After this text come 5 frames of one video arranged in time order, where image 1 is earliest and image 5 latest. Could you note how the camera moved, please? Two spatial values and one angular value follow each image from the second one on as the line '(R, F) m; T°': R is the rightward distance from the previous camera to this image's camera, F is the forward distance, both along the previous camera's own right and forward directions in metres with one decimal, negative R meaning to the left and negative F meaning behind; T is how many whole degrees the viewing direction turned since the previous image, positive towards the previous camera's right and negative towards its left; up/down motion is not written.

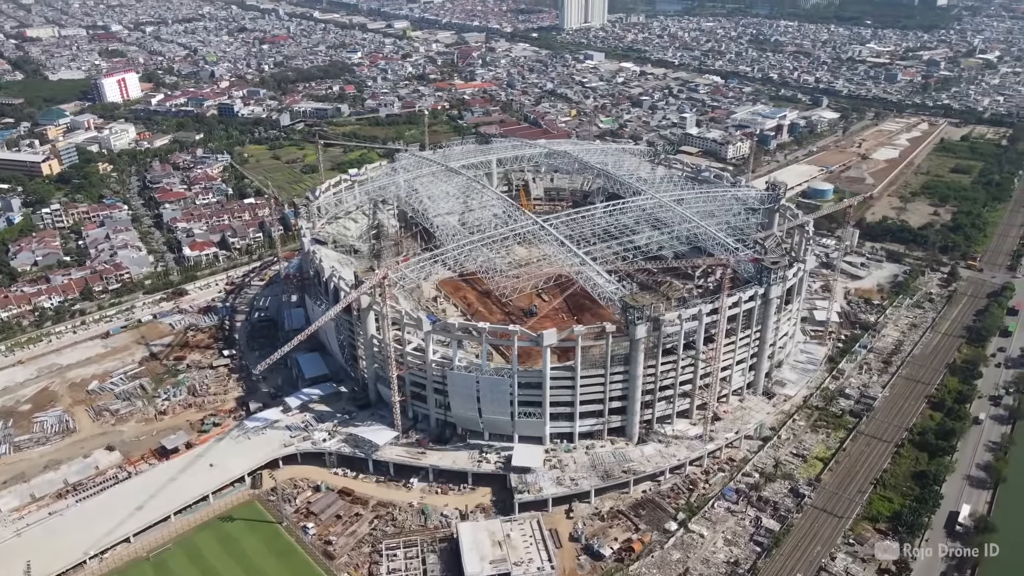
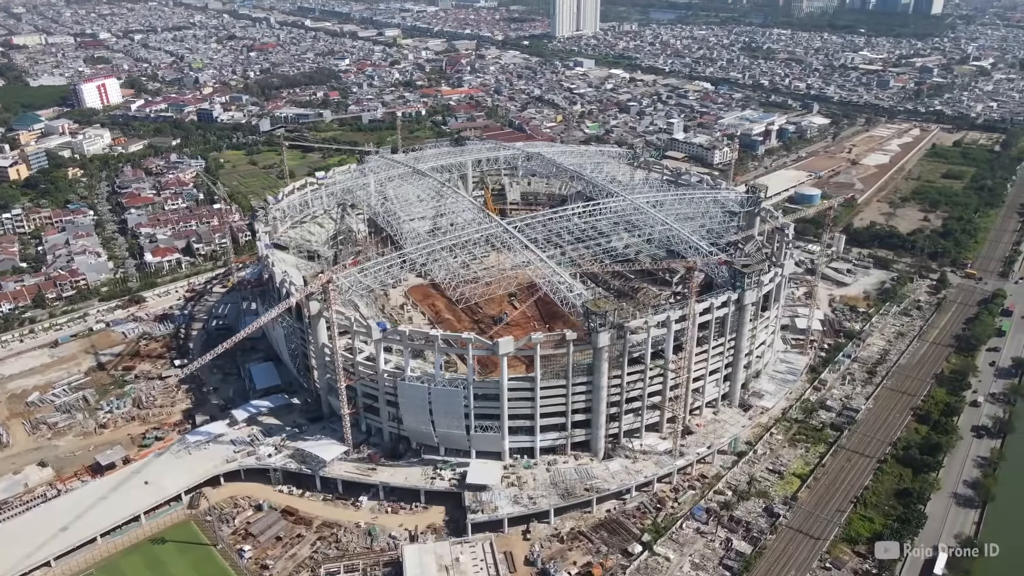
(+3.0, +3.0) m; 0°
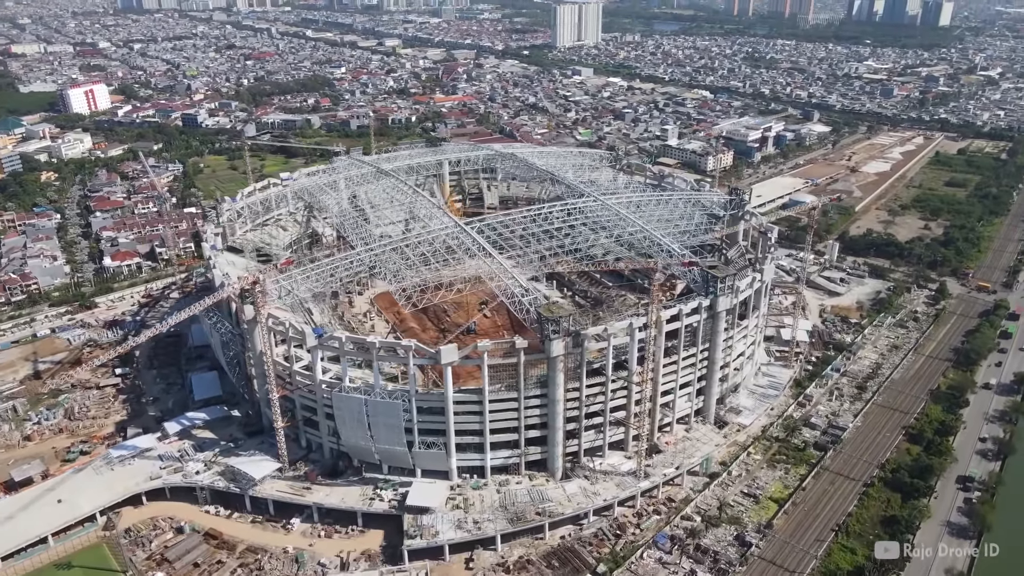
(+3.9, +3.9) m; -1°
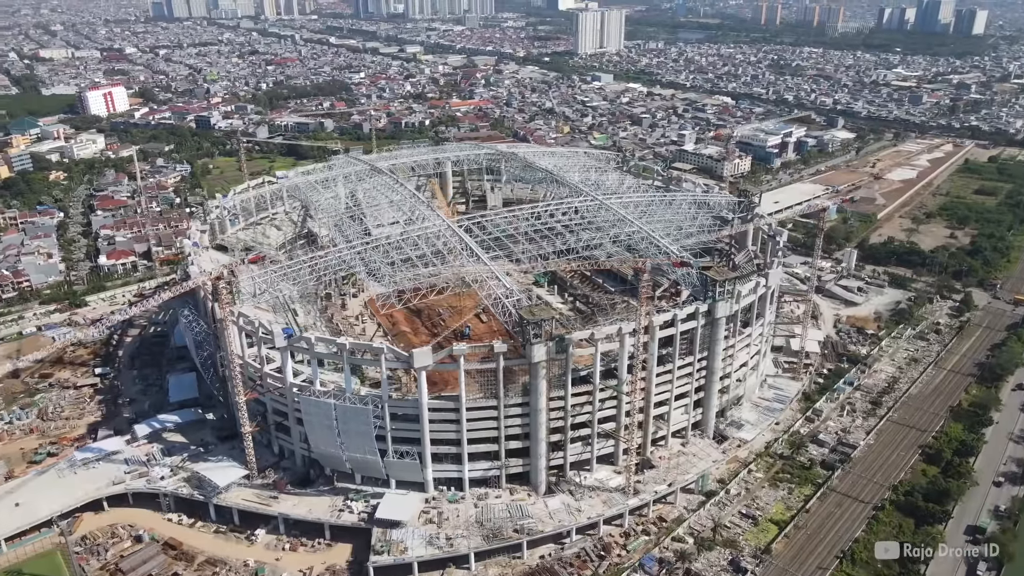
(+2.6, +2.7) m; -2°
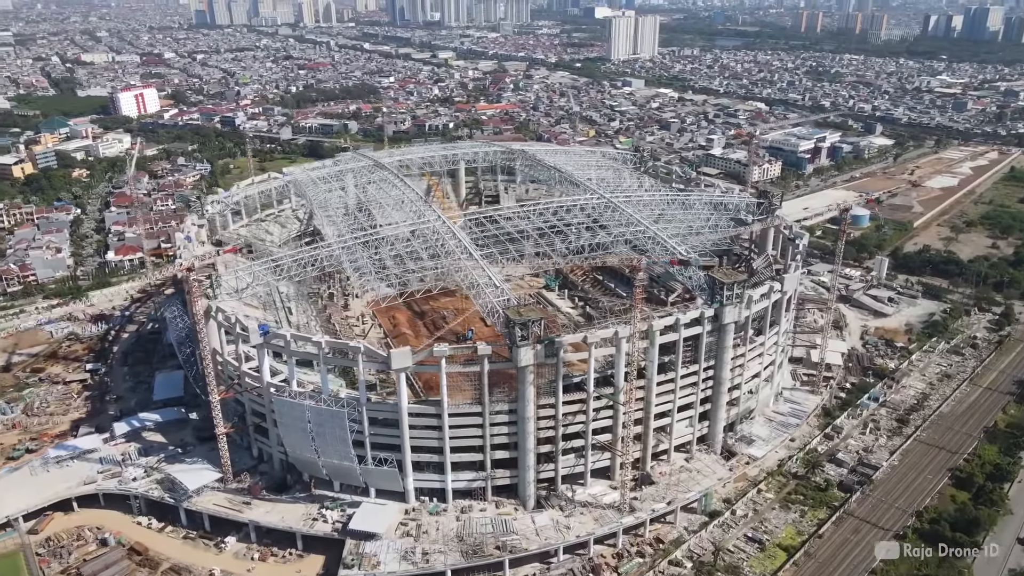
(+2.5, +2.7) m; -3°
